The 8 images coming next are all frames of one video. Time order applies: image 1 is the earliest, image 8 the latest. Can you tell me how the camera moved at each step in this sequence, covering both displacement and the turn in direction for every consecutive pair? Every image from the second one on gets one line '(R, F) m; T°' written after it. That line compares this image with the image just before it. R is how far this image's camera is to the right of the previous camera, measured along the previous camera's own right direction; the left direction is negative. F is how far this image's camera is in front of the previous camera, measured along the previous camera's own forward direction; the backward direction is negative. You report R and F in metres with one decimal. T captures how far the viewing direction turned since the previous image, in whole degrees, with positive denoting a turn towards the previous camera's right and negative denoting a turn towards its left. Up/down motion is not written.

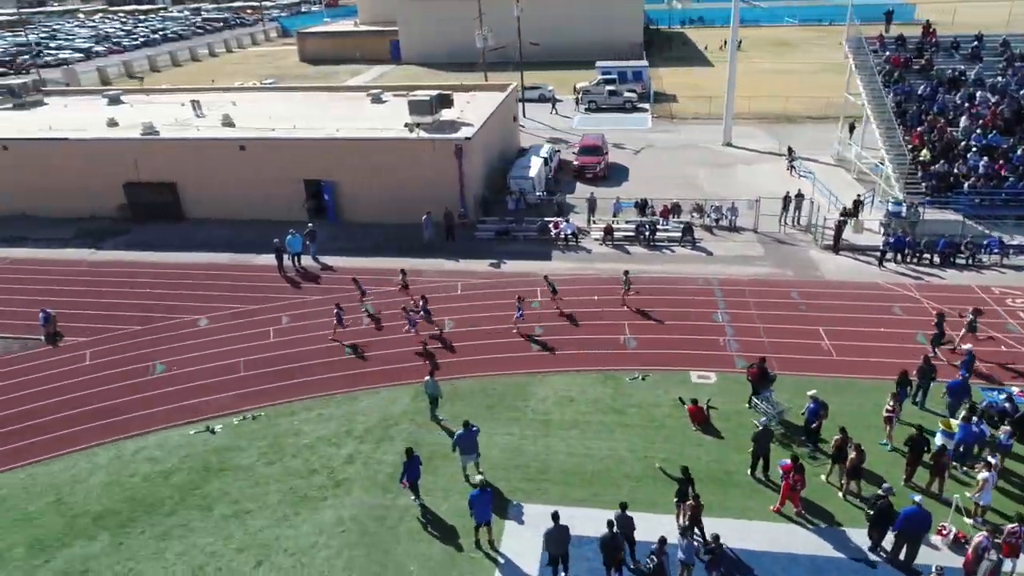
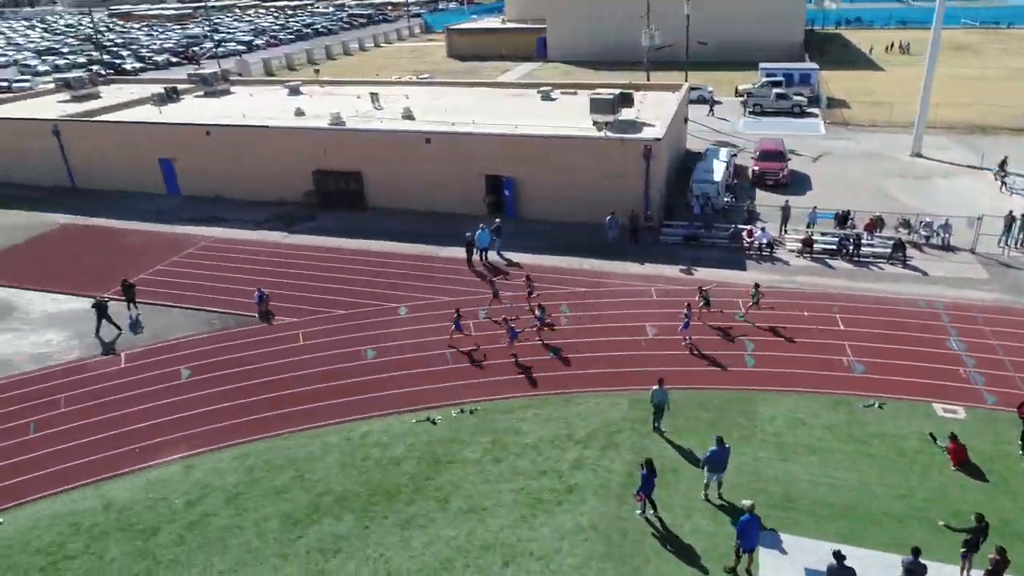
(-2.6, +0.2) m; -8°
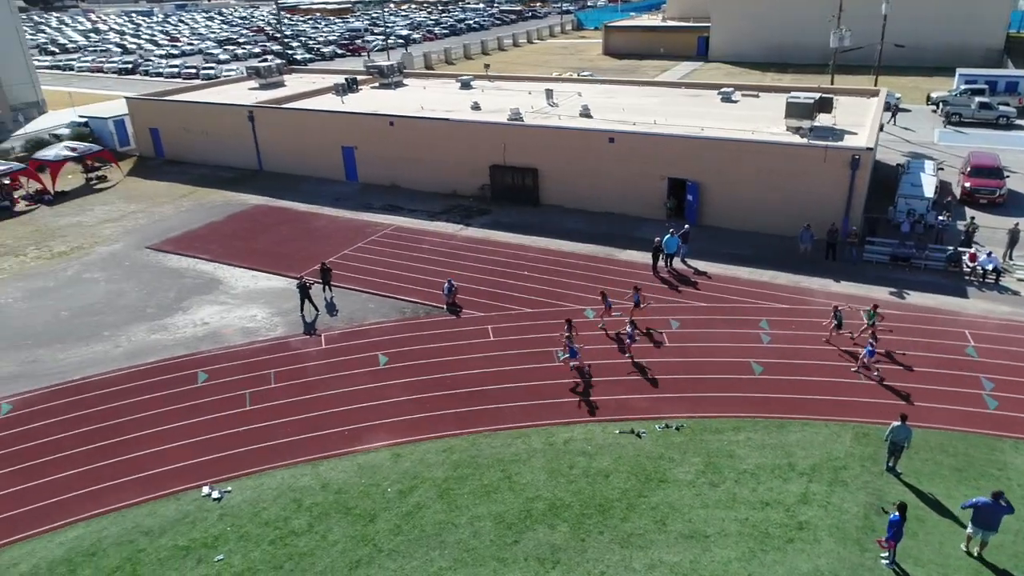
(-2.0, +0.4) m; -9°
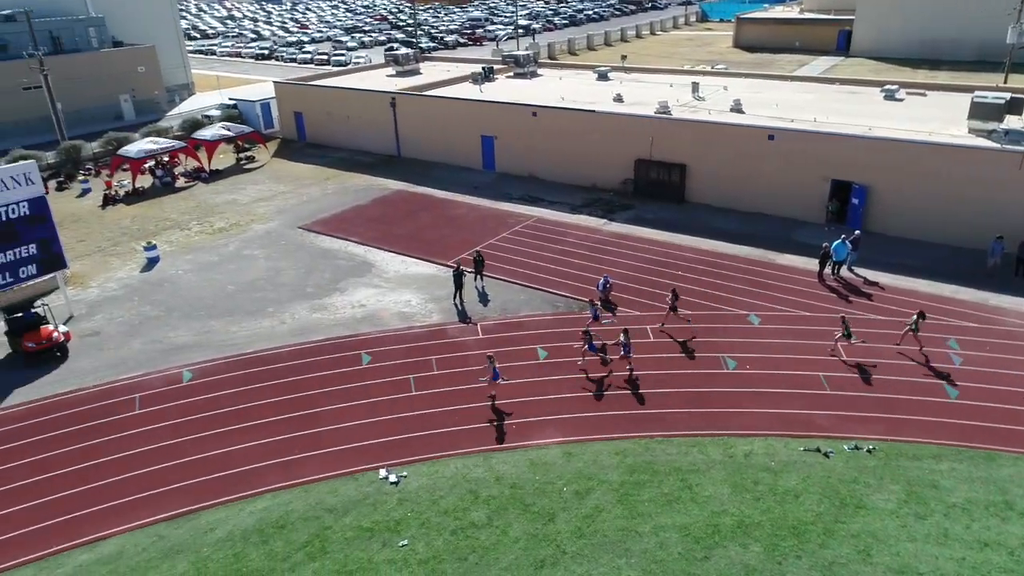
(-1.8, +0.3) m; -7°
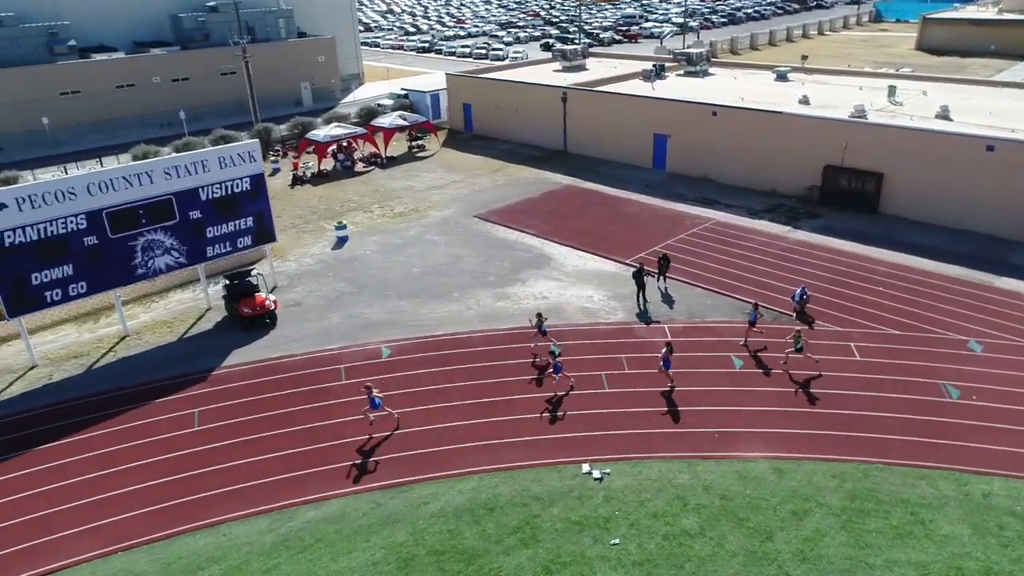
(-1.8, 0.0) m; -10°
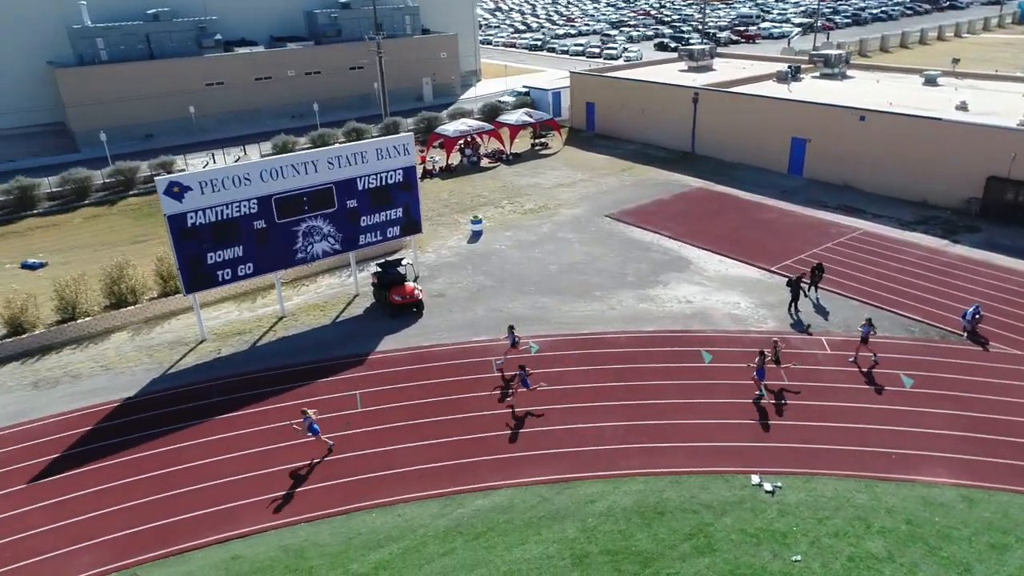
(-1.6, -0.1) m; -7°
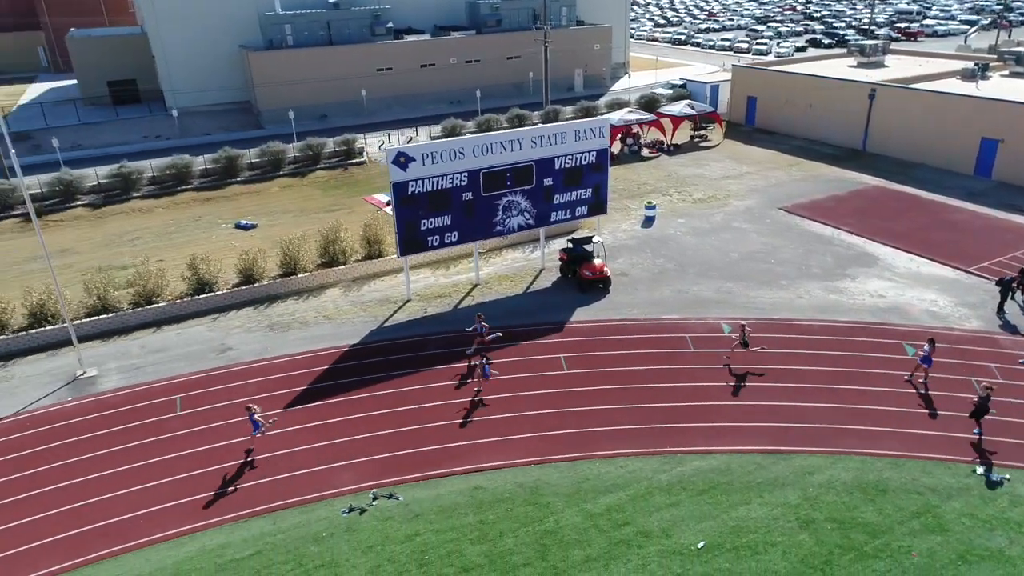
(-2.3, -1.0) m; -8°
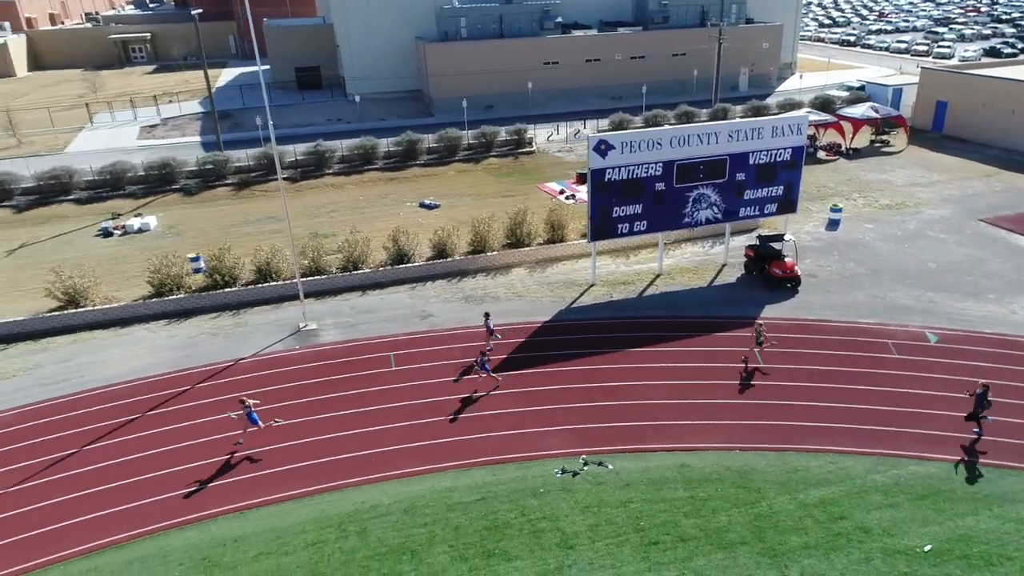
(-1.8, -0.7) m; -9°
